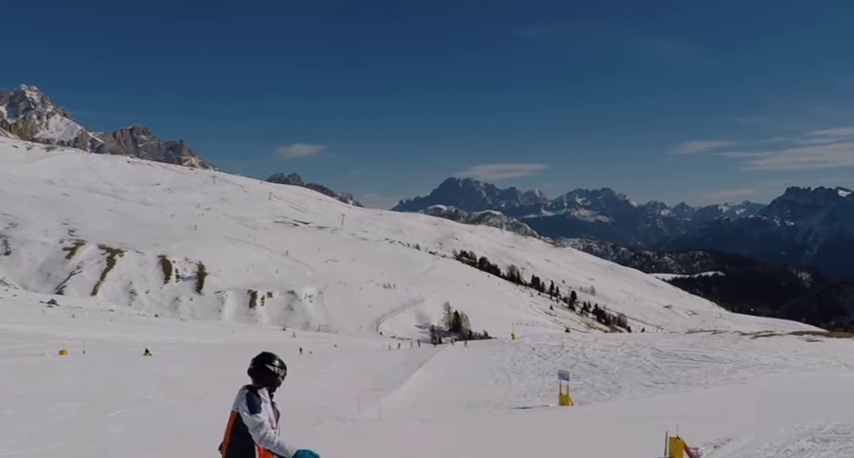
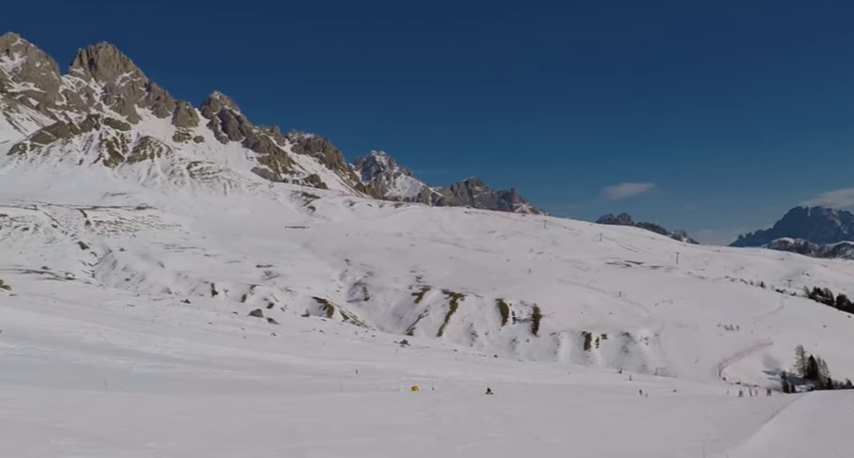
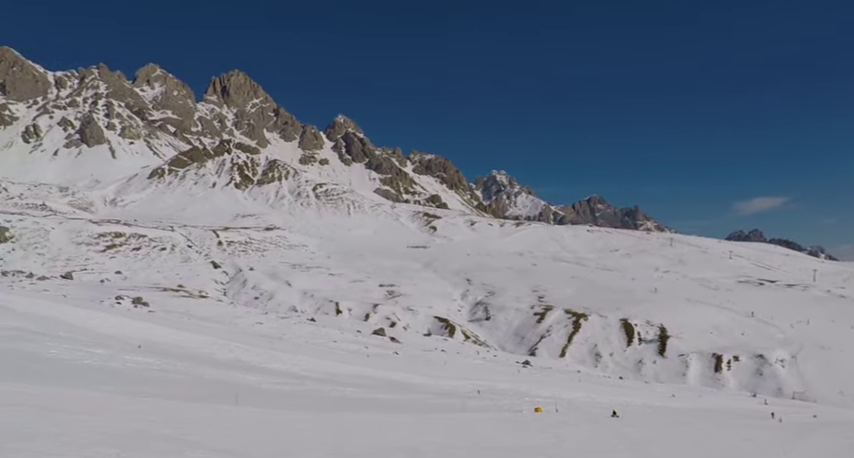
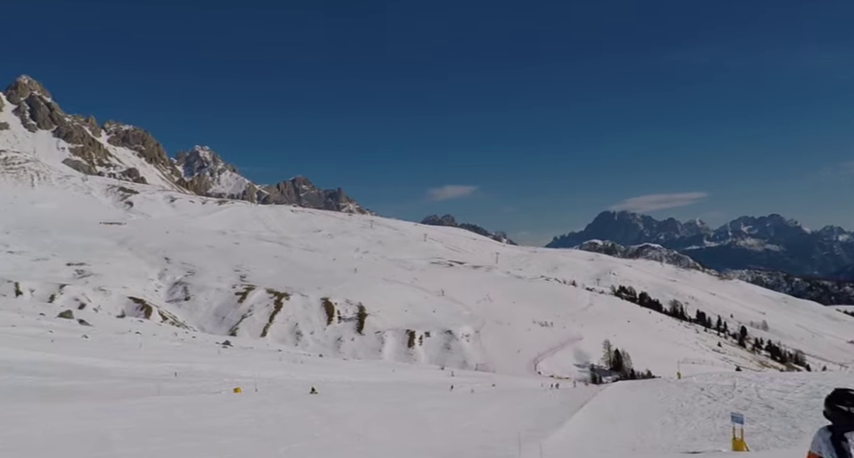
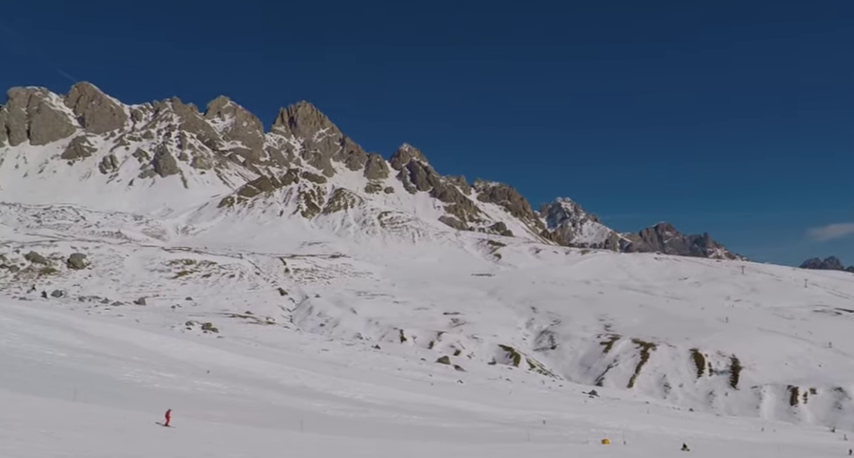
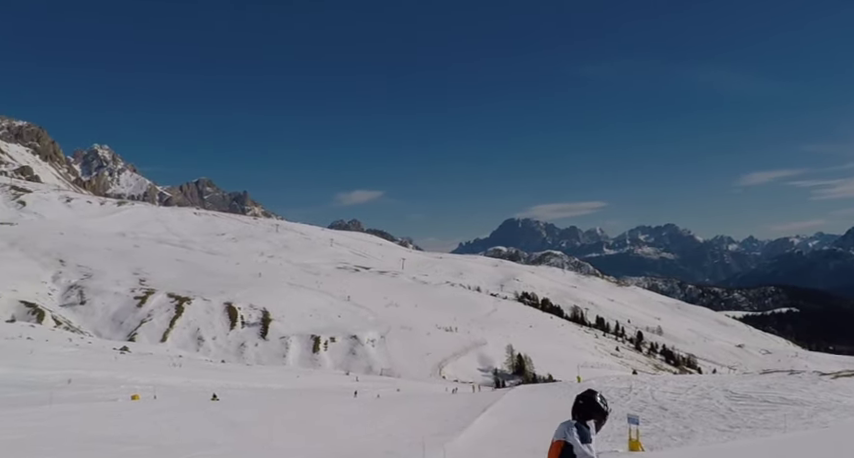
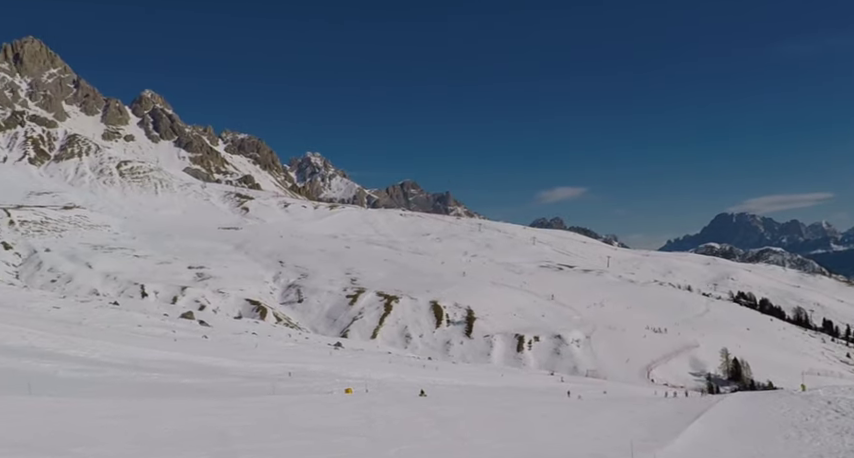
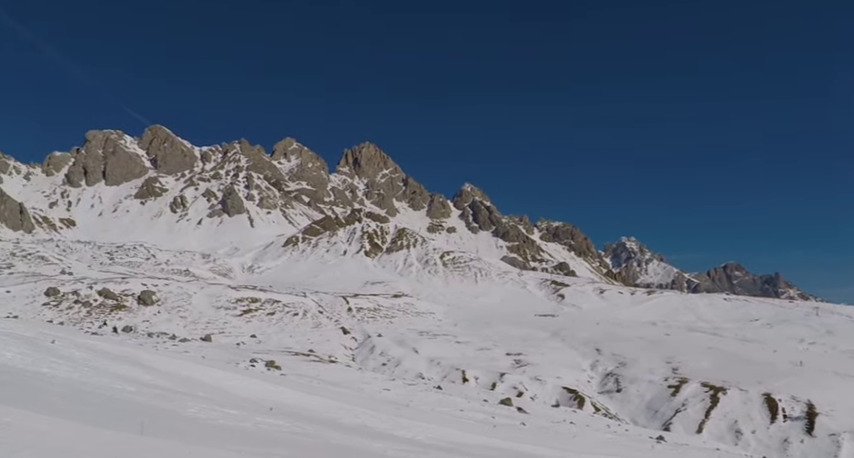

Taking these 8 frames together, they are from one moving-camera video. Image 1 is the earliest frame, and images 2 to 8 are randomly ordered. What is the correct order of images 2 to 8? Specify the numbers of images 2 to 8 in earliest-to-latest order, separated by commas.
6, 4, 7, 2, 3, 5, 8
